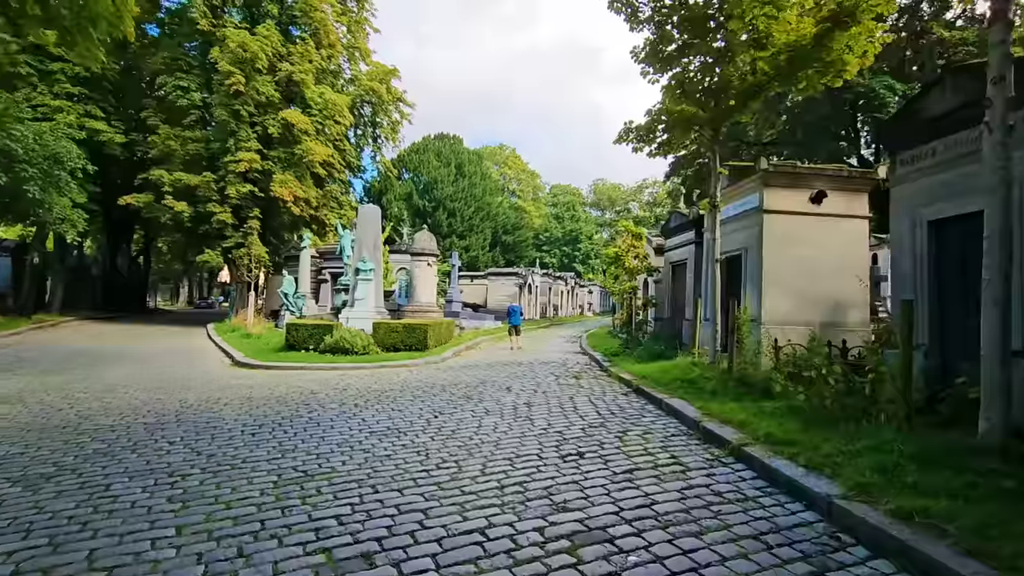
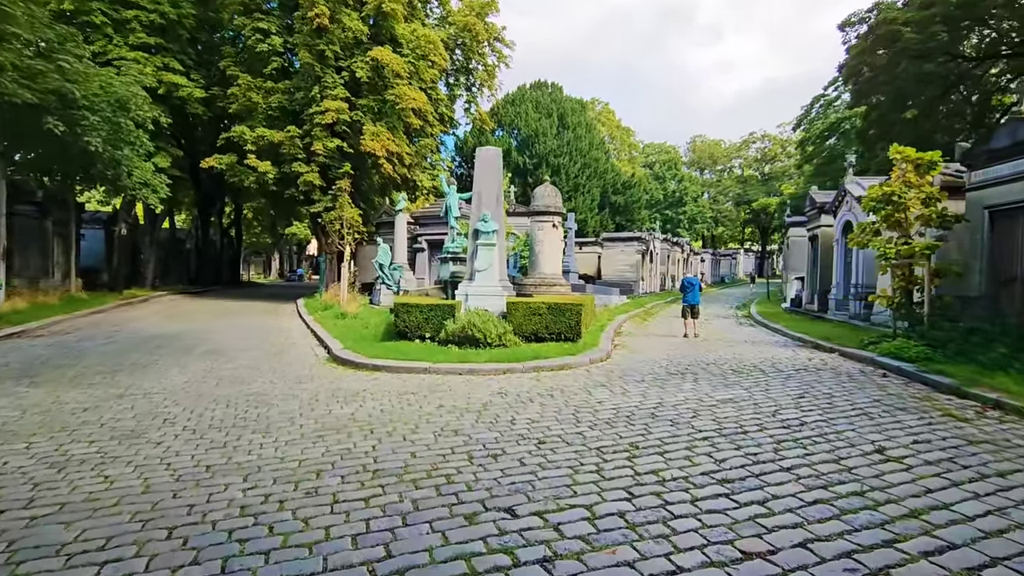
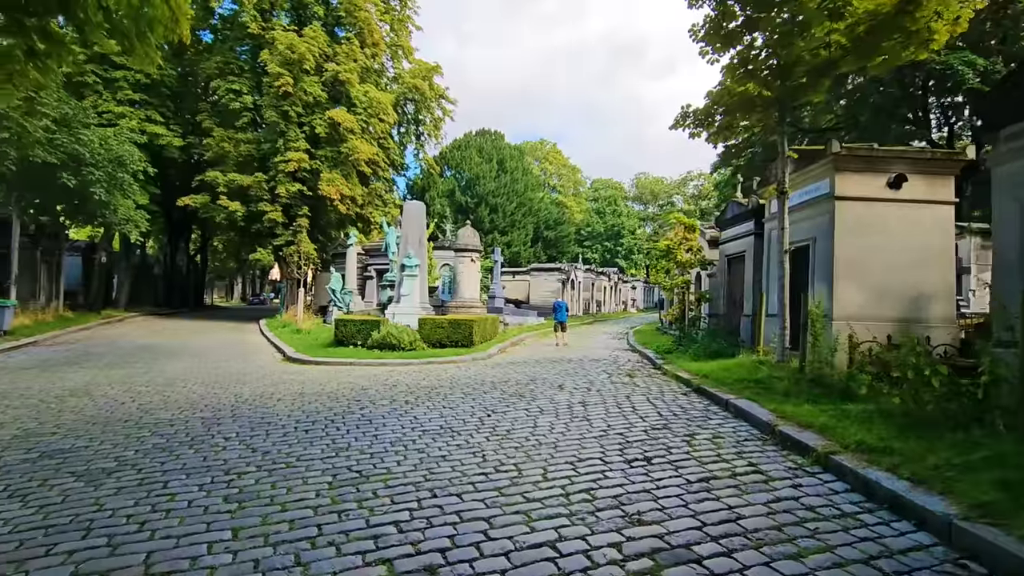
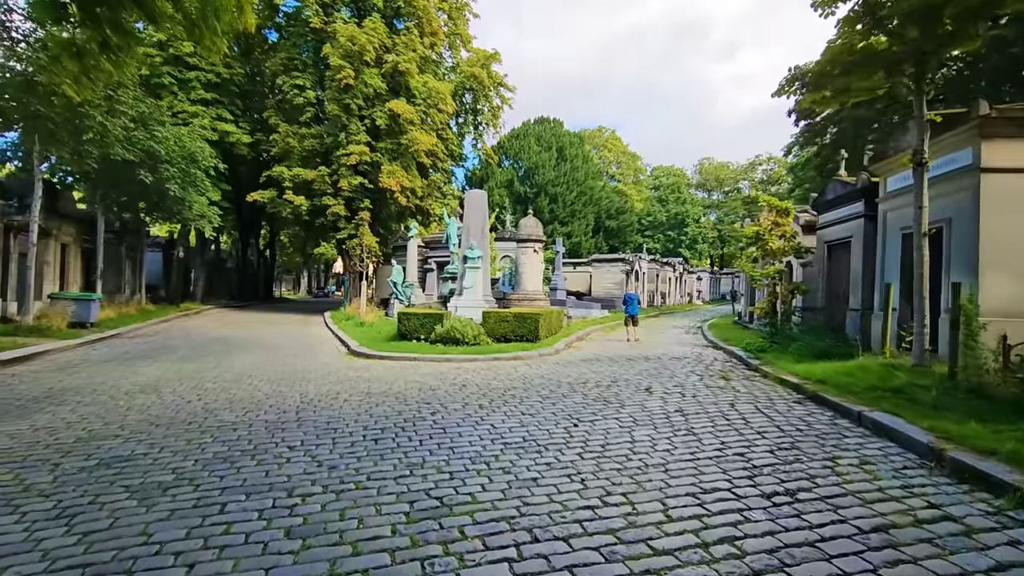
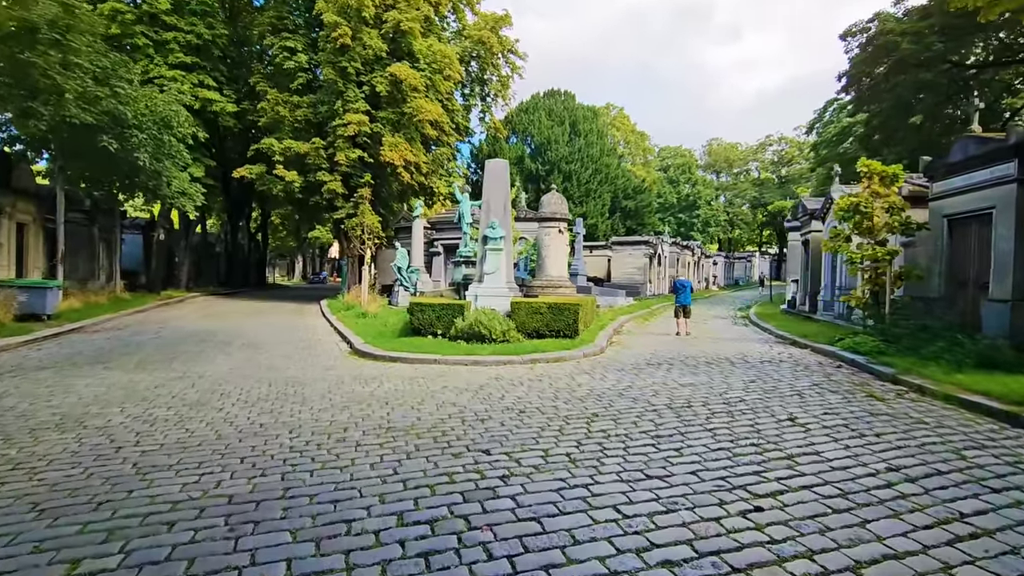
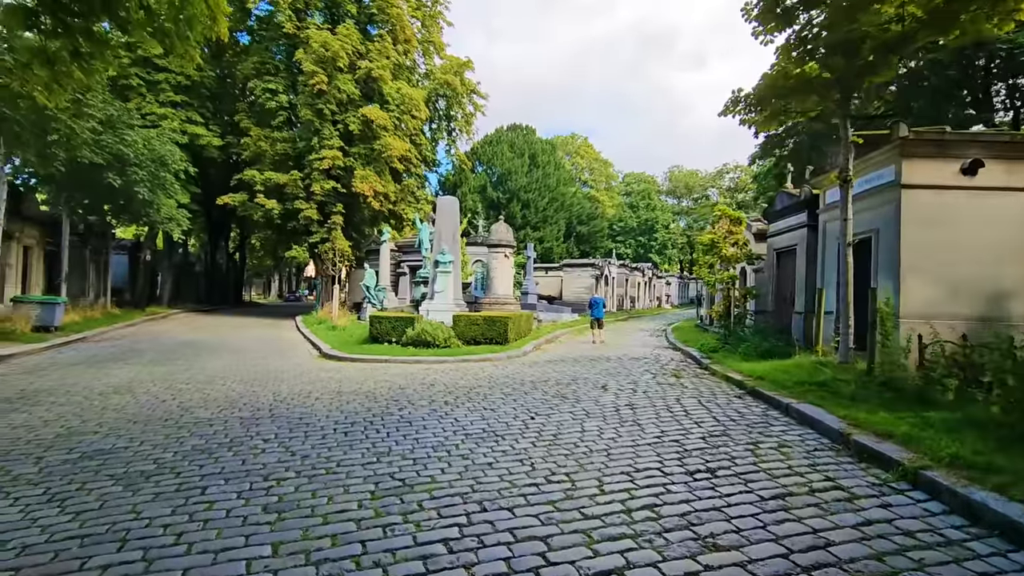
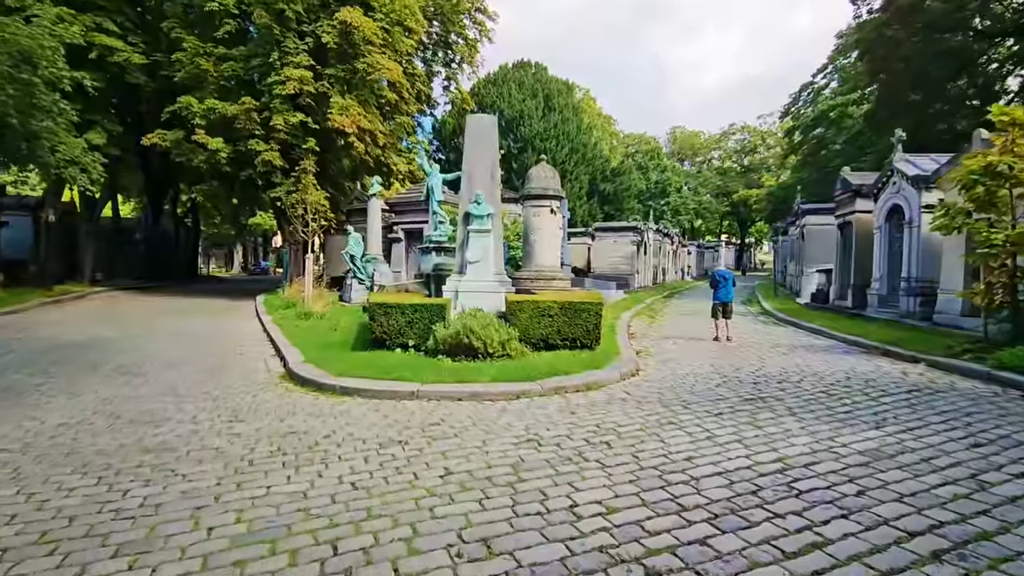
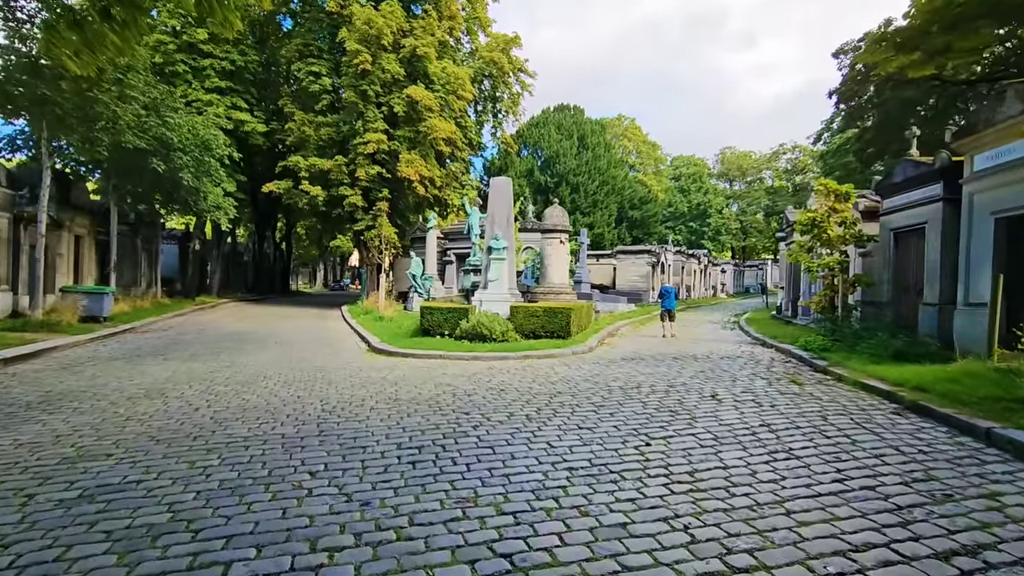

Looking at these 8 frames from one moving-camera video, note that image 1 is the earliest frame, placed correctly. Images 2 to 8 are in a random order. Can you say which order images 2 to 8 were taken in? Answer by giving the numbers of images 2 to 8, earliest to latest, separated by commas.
3, 6, 4, 8, 5, 2, 7
